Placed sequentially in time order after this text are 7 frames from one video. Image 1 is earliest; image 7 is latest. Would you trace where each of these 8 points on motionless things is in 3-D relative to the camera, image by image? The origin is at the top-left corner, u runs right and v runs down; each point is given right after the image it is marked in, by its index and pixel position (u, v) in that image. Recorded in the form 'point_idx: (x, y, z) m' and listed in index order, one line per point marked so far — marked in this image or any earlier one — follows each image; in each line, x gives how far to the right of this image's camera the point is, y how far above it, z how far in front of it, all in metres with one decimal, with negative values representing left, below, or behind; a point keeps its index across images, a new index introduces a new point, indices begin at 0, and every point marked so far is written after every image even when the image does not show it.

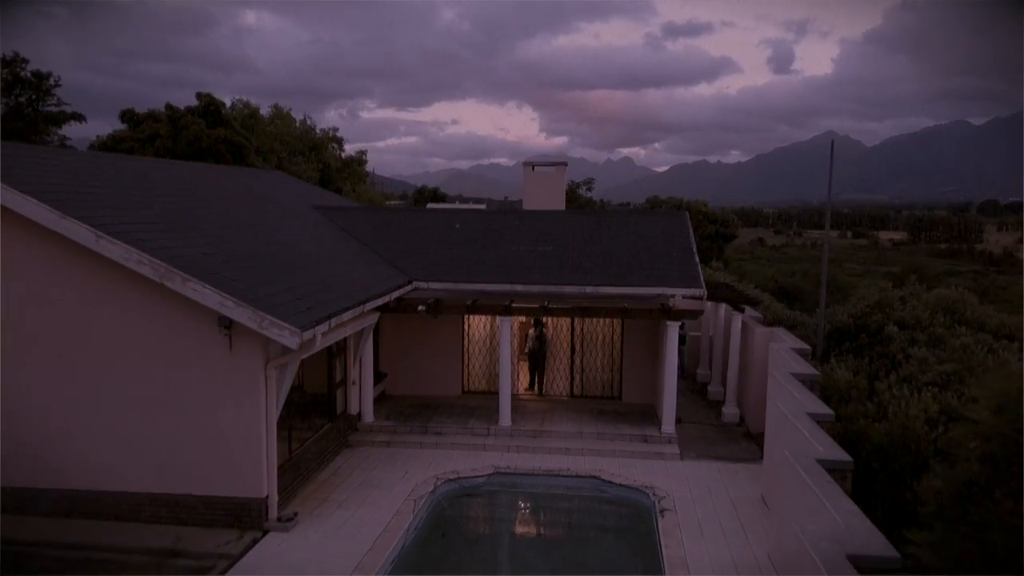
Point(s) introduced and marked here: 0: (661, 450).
0: (+2.1, -2.3, +9.4) m
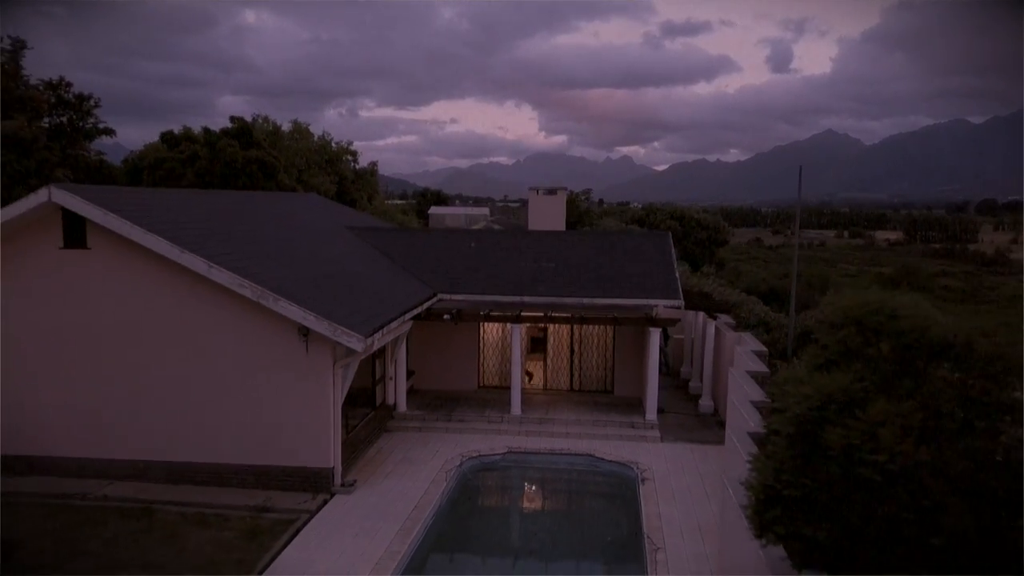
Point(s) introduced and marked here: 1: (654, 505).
0: (+2.3, -2.5, +11.3) m
1: (+1.9, -2.9, +8.8) m
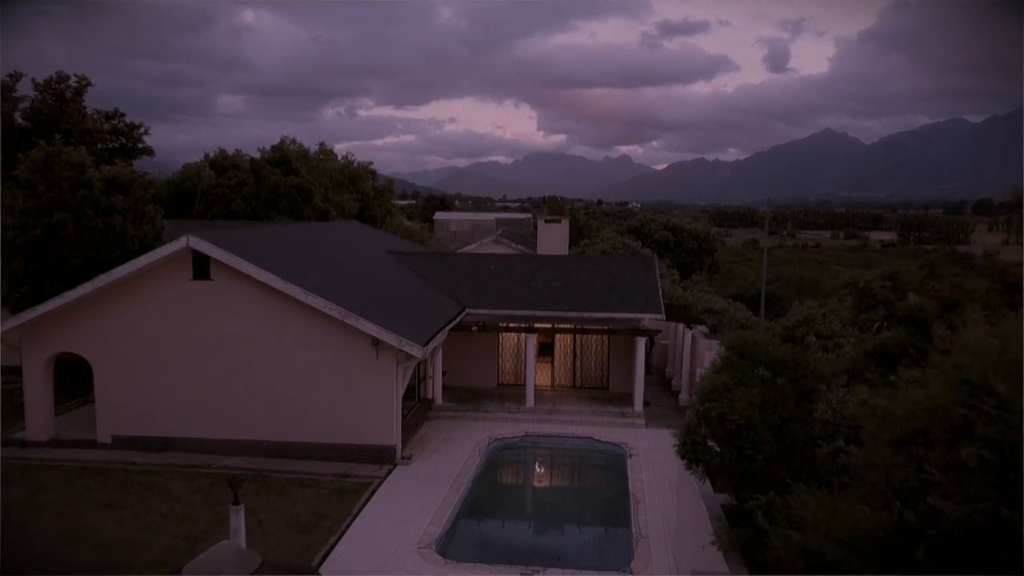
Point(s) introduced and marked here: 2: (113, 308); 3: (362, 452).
0: (+2.6, -2.9, +14.1) m
1: (+2.2, -3.3, +11.6) m
2: (-7.2, -0.4, +11.7) m
3: (-2.7, -2.9, +11.6) m
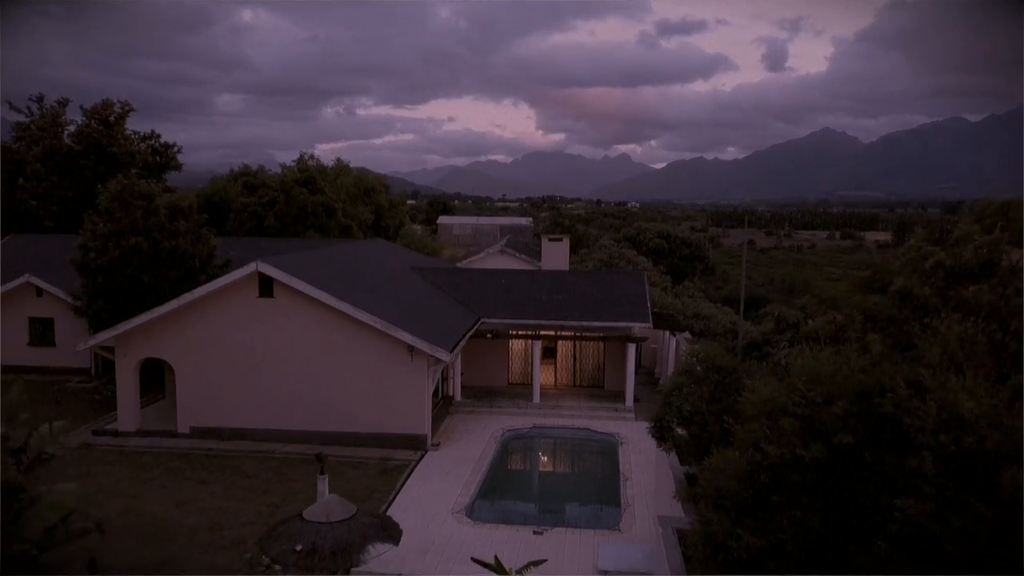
0: (+2.8, -3.2, +16.4) m
1: (+2.5, -3.6, +13.9) m
2: (-7.0, -0.7, +14.0) m
3: (-2.4, -3.2, +13.9) m
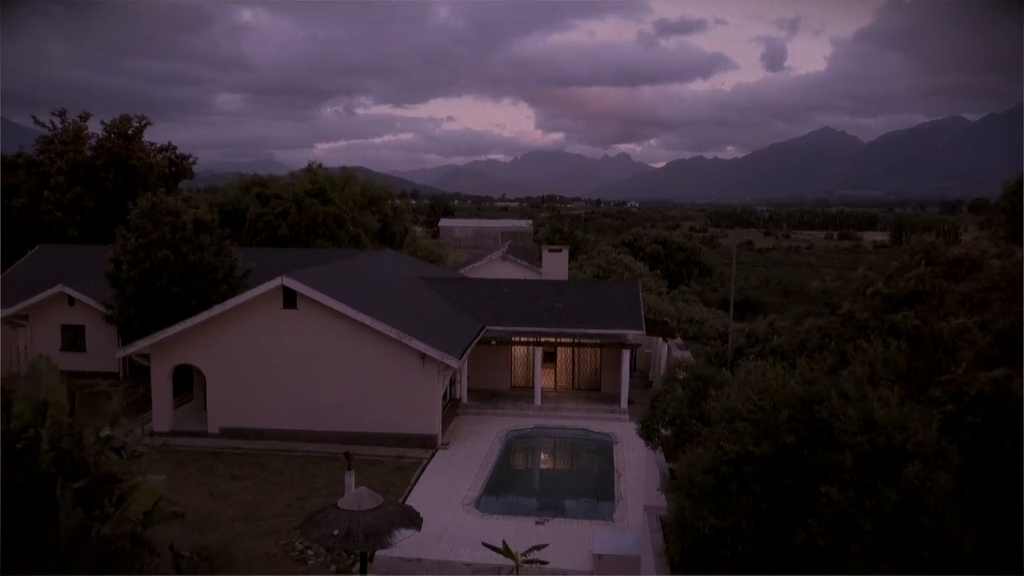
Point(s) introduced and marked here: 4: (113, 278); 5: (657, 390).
0: (+2.9, -3.5, +17.7) m
1: (+2.6, -3.9, +15.2) m
2: (-6.9, -1.0, +15.3) m
3: (-2.3, -3.5, +15.2) m
4: (-10.9, +0.3, +18.1) m
5: (+2.7, -1.9, +11.9) m
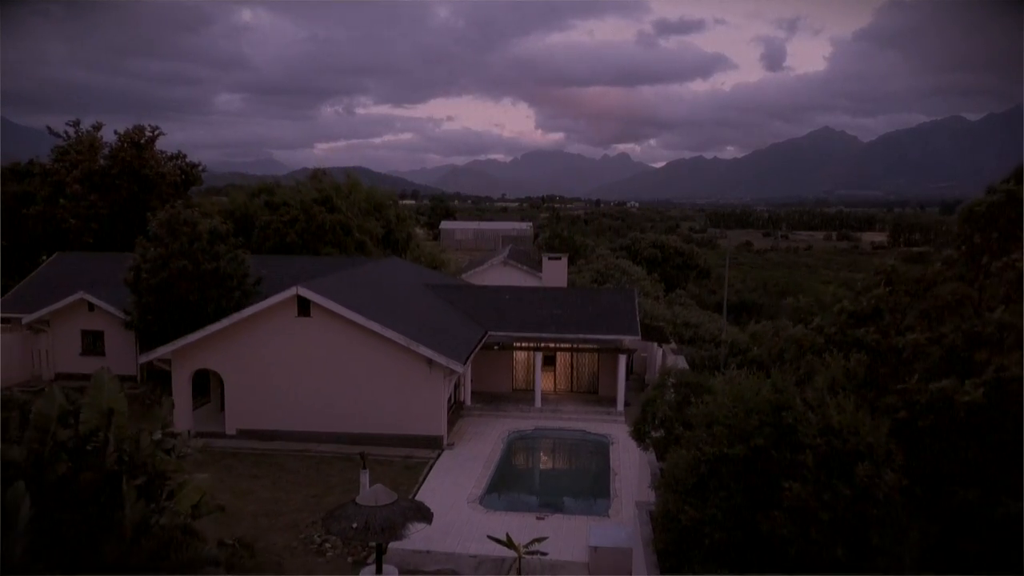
0: (+2.9, -3.6, +18.3) m
1: (+2.6, -4.1, +15.8) m
2: (-6.9, -1.2, +15.9) m
3: (-2.3, -3.7, +15.8) m
4: (-10.9, +0.1, +18.6) m
5: (+2.7, -2.0, +12.5) m
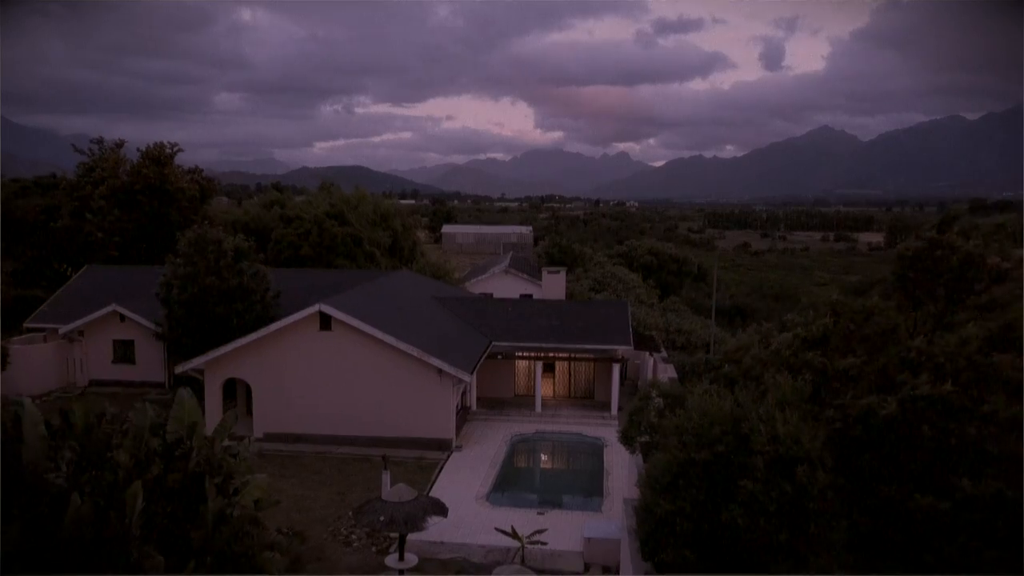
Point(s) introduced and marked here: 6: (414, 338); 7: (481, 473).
0: (+3.0, -4.1, +19.9) m
1: (+2.6, -4.5, +17.5) m
2: (-6.8, -1.7, +17.5) m
3: (-2.3, -4.2, +17.4) m
4: (-10.9, -0.4, +20.3) m
5: (+2.7, -2.5, +14.1) m
6: (-2.7, -1.4, +17.8) m
7: (-0.8, -4.6, +16.2) m
